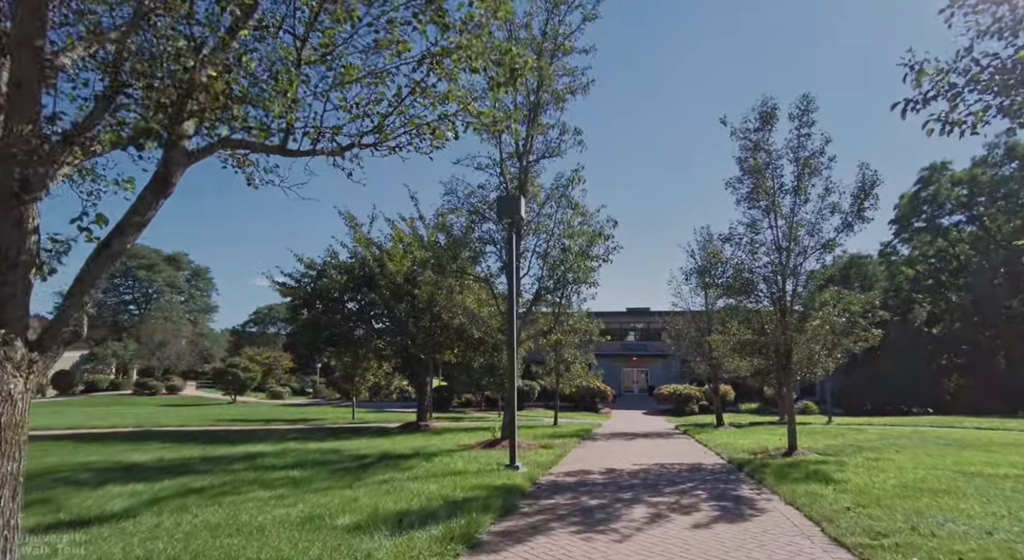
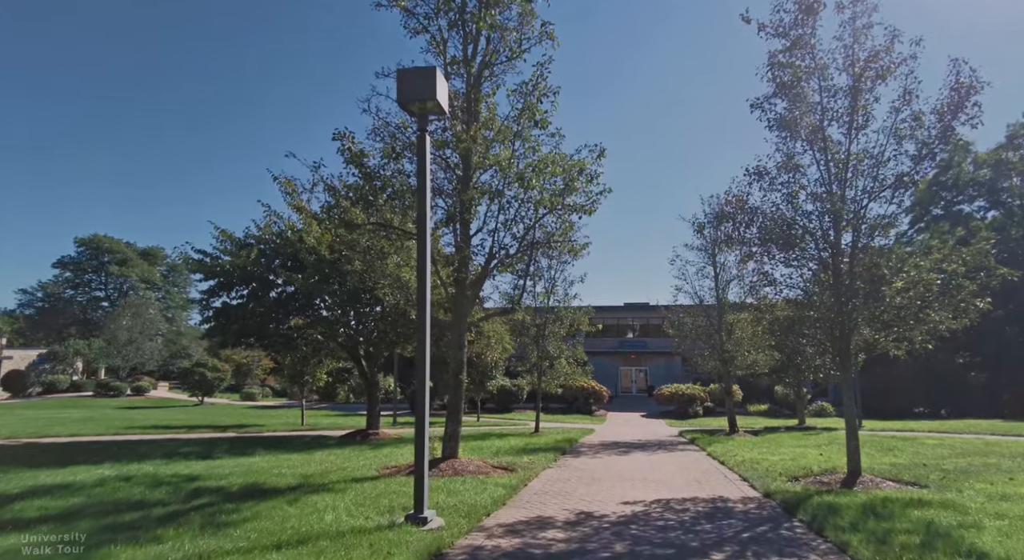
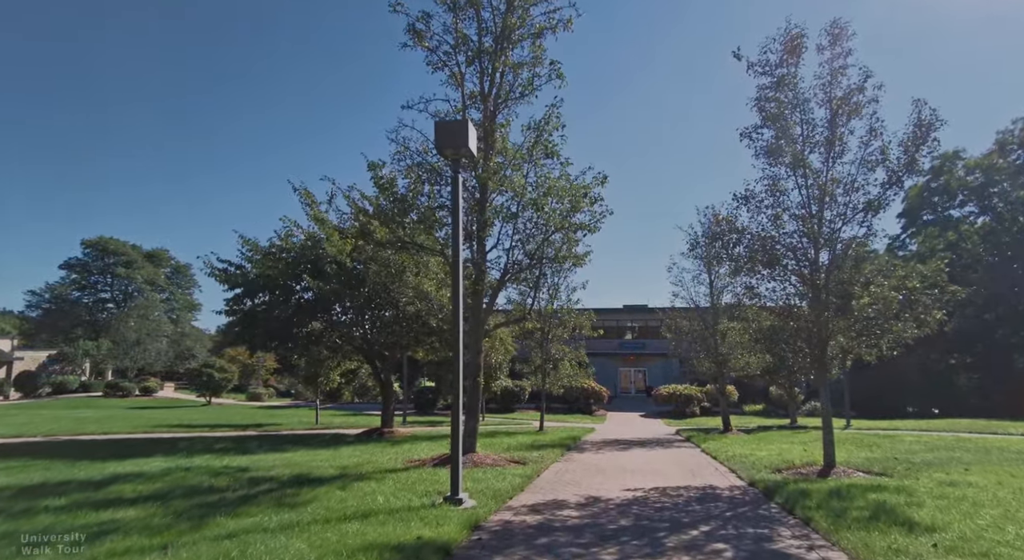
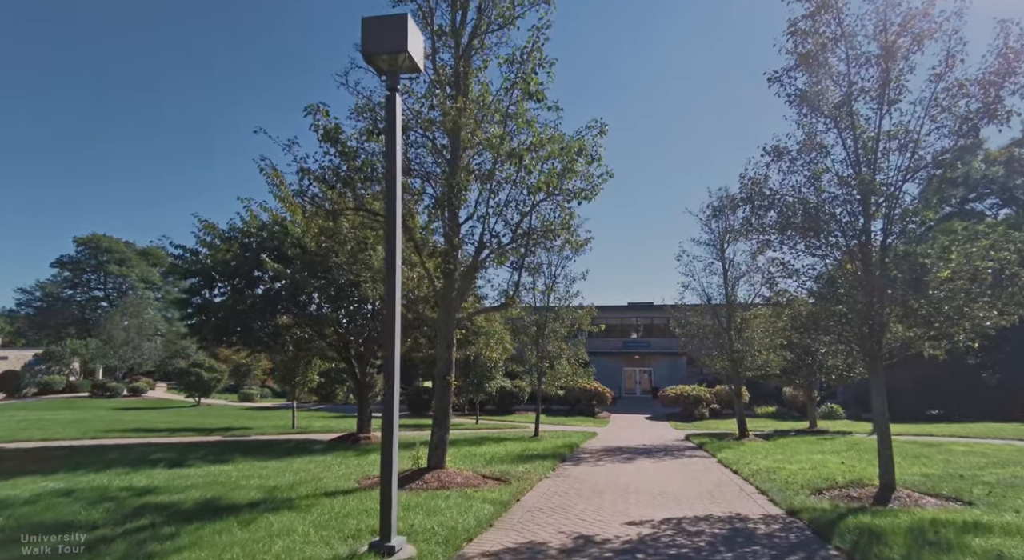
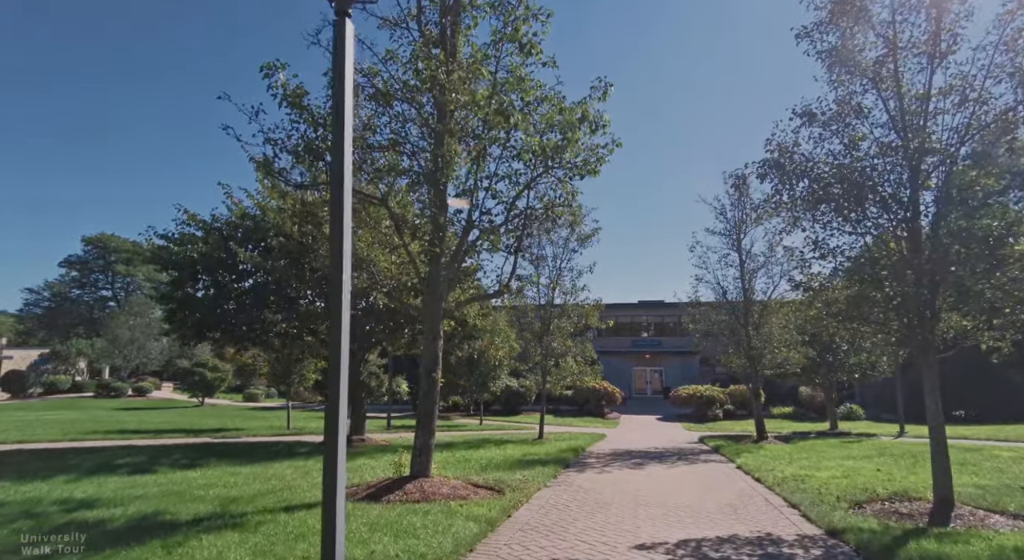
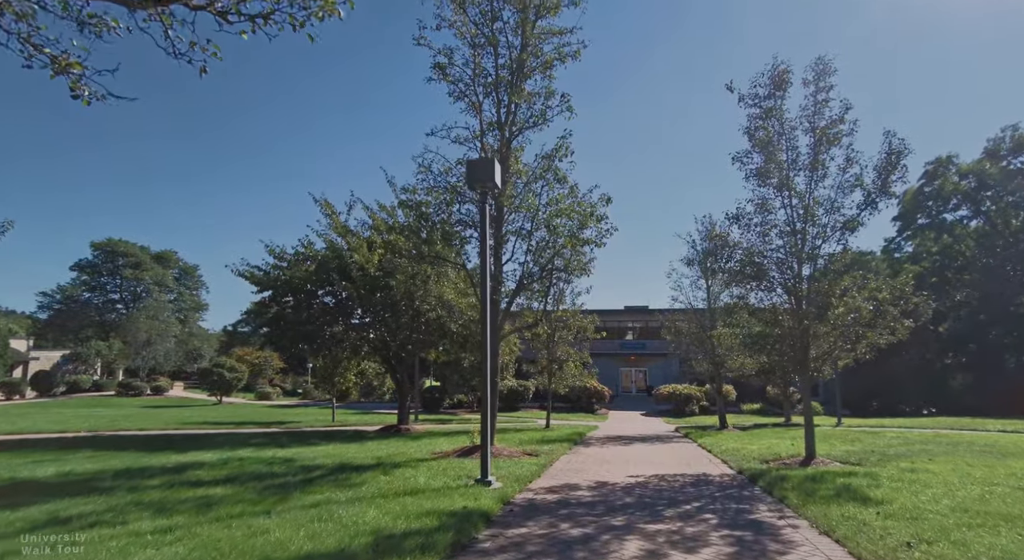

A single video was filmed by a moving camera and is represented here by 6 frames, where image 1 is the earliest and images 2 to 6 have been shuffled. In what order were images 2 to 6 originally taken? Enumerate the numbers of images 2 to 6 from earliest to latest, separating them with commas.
6, 3, 2, 4, 5
